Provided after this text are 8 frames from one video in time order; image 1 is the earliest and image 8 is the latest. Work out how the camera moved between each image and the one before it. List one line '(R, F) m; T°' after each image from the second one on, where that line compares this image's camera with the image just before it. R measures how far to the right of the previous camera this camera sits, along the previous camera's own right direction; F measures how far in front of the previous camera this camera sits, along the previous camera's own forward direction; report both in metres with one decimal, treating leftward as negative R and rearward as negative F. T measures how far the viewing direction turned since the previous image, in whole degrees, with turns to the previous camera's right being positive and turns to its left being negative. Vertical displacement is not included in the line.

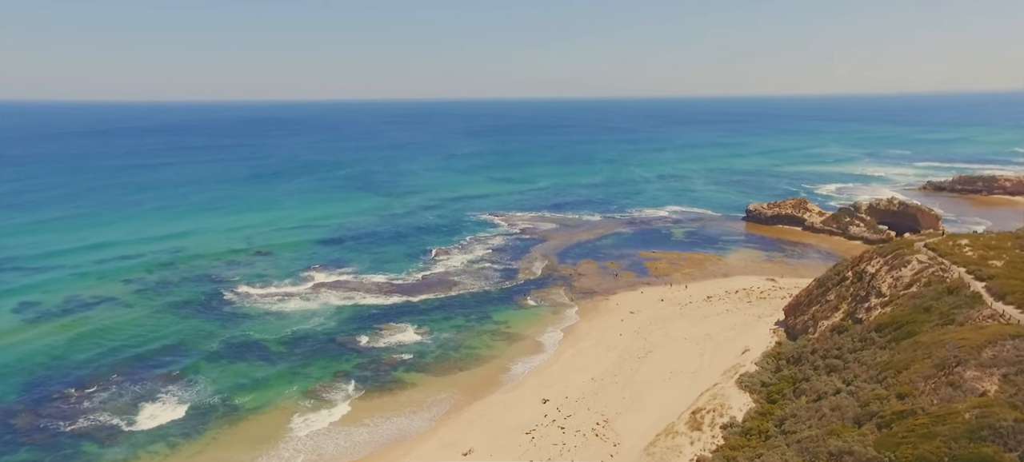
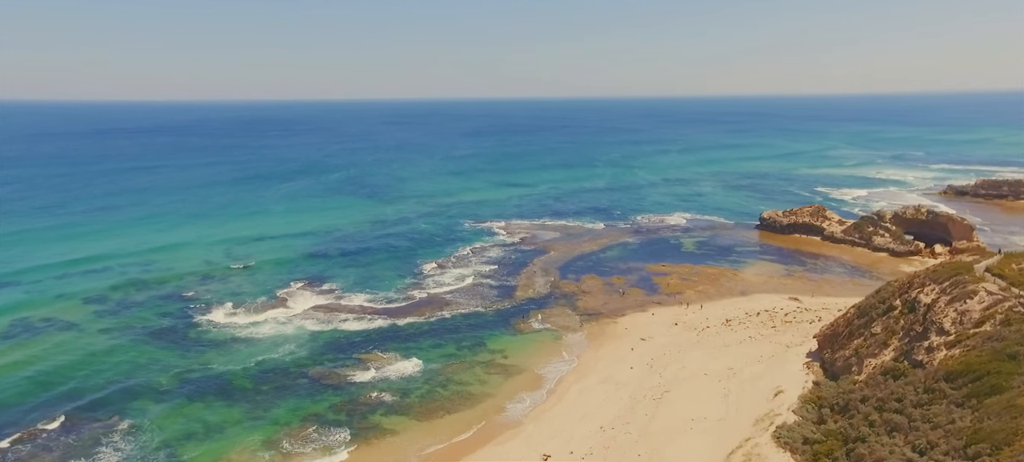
(+0.2, +4.5) m; 0°
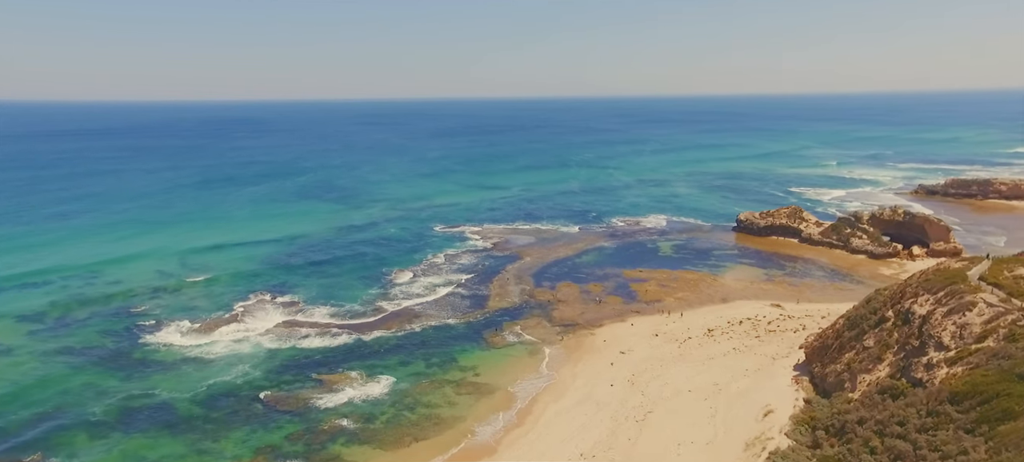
(+0.1, +2.1) m; +2°
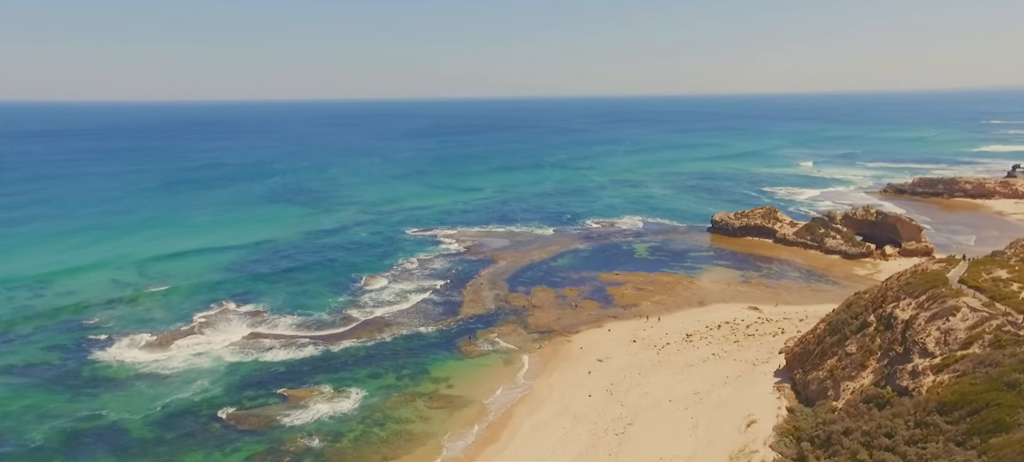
(0.0, +1.1) m; +2°
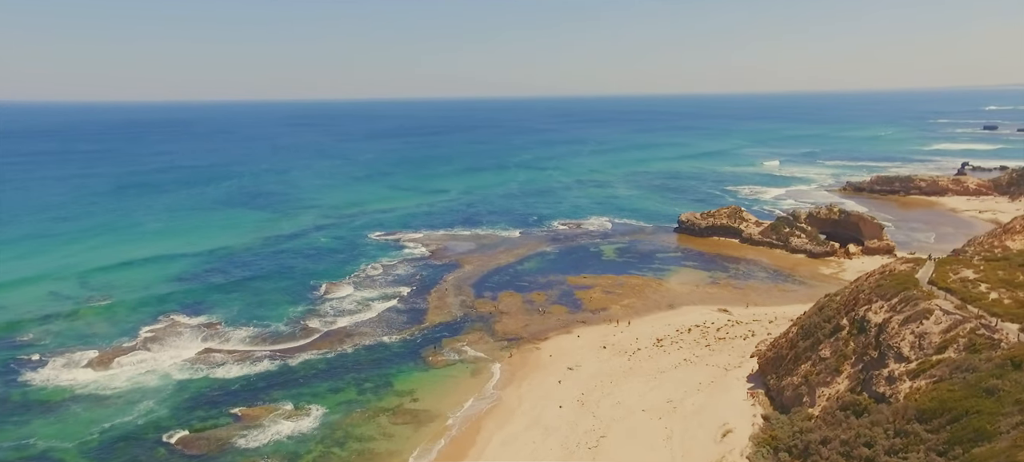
(0.0, +1.1) m; +3°
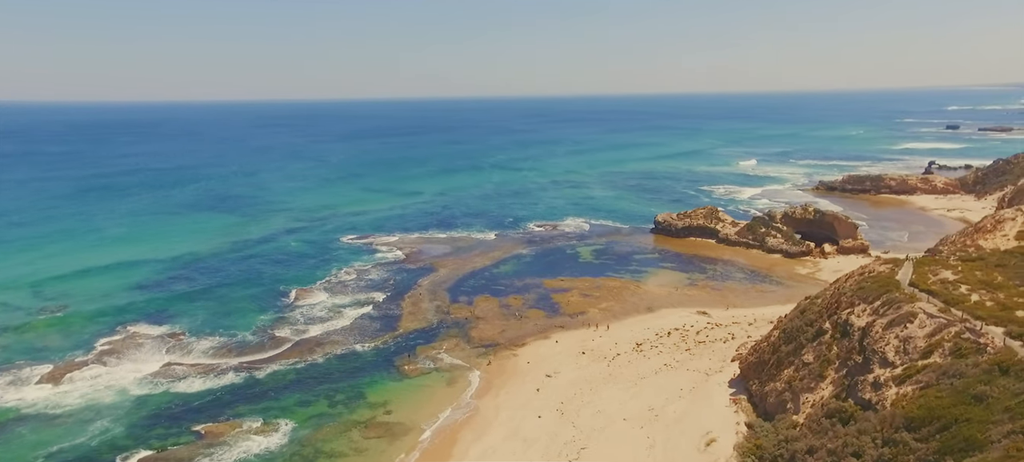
(0.0, +0.9) m; +2°
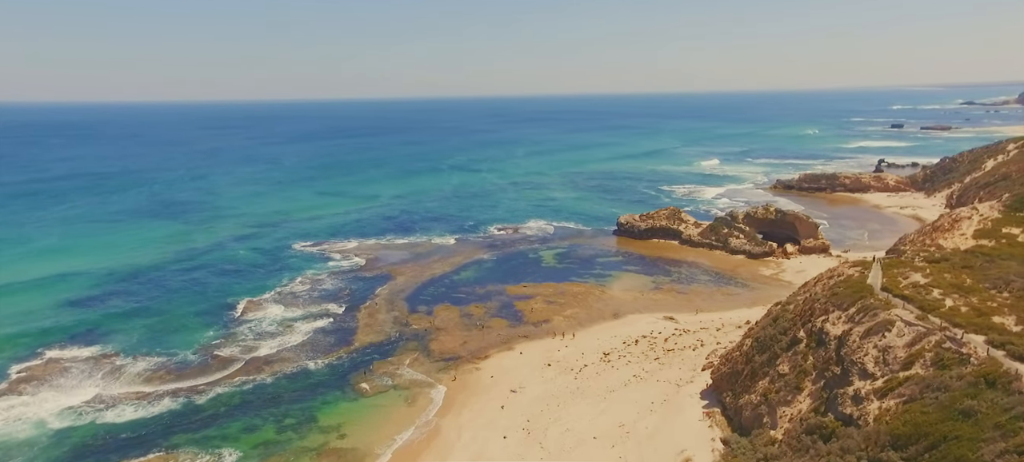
(0.0, +1.6) m; +3°
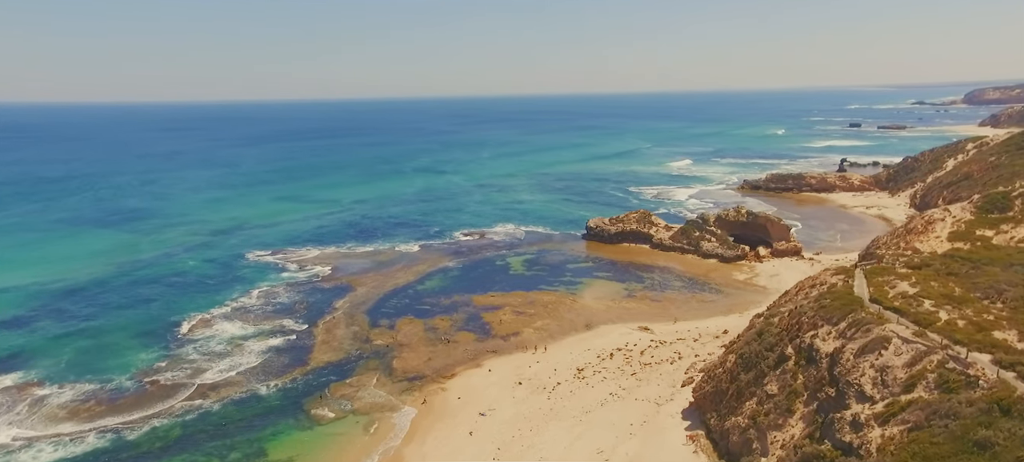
(0.0, +2.1) m; +3°
